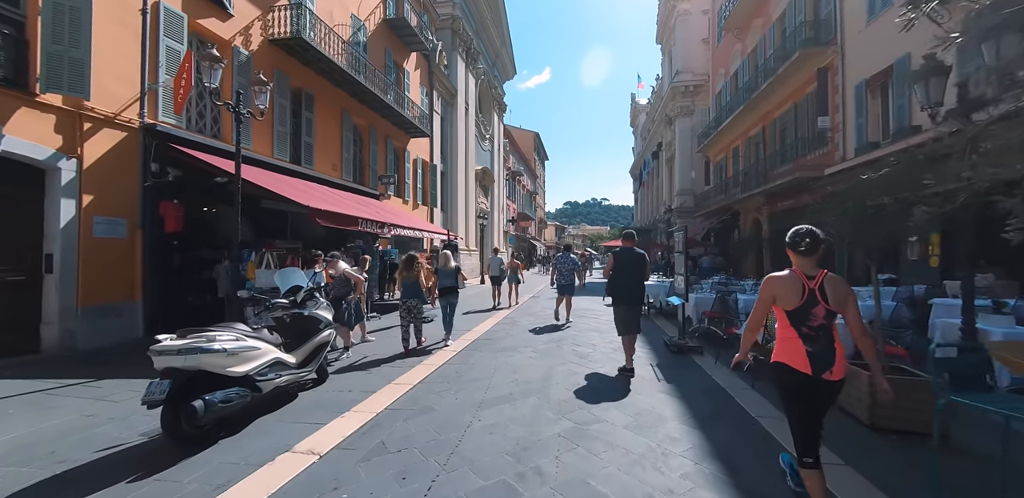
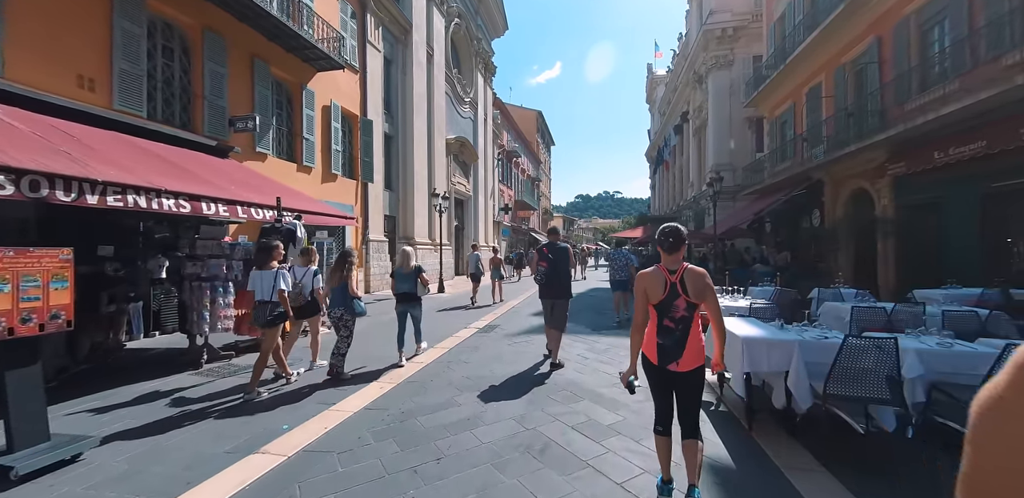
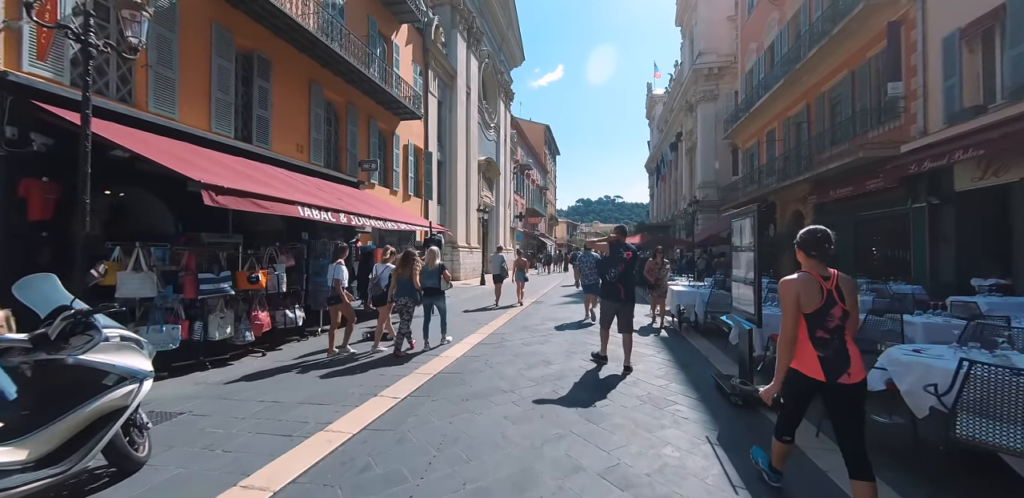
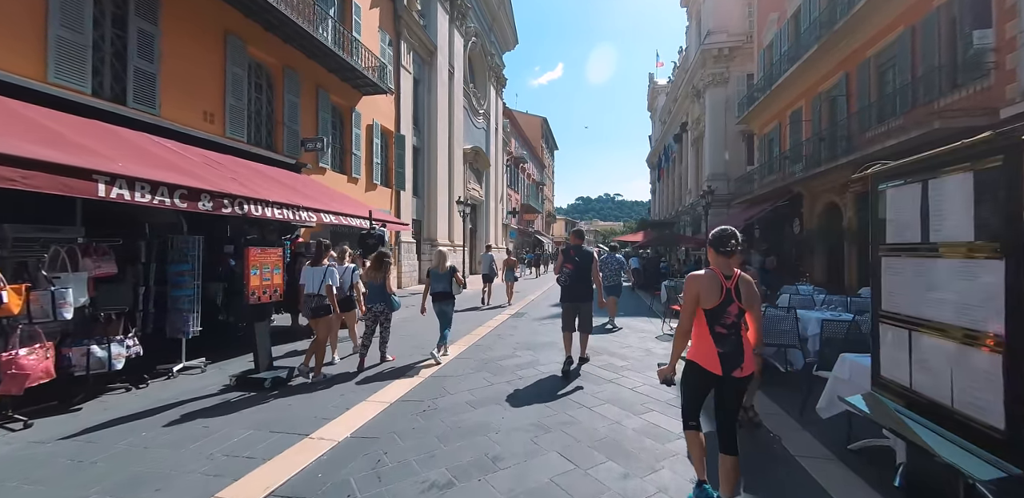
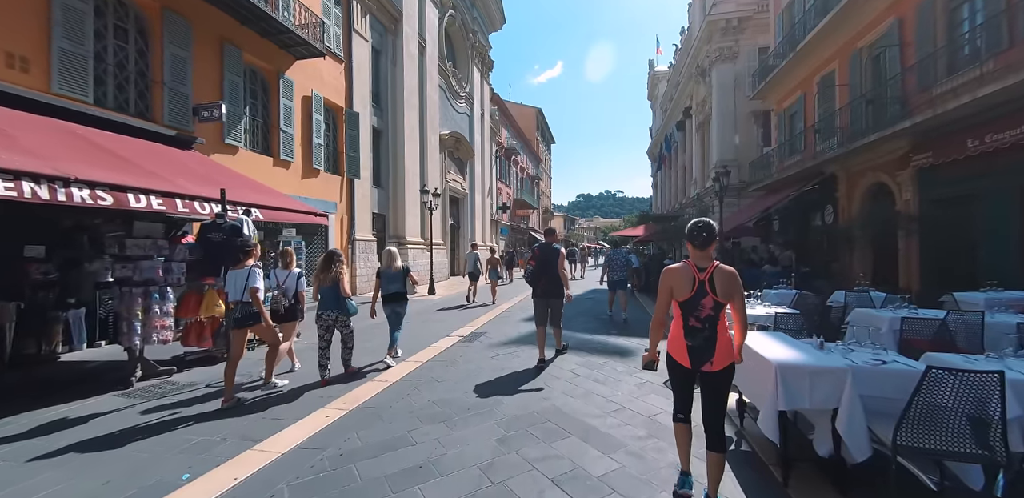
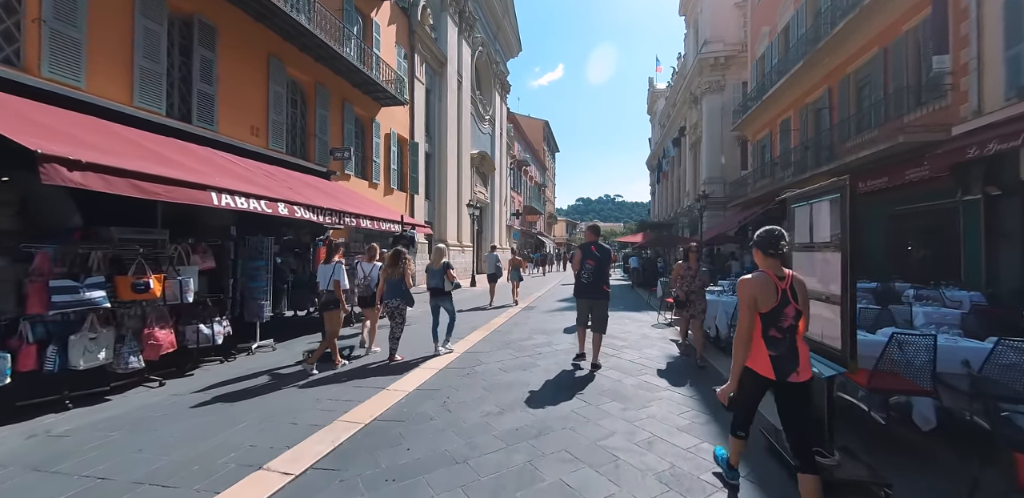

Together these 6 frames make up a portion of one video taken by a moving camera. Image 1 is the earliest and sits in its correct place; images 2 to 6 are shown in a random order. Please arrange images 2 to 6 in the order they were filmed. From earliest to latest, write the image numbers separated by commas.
3, 6, 4, 2, 5
